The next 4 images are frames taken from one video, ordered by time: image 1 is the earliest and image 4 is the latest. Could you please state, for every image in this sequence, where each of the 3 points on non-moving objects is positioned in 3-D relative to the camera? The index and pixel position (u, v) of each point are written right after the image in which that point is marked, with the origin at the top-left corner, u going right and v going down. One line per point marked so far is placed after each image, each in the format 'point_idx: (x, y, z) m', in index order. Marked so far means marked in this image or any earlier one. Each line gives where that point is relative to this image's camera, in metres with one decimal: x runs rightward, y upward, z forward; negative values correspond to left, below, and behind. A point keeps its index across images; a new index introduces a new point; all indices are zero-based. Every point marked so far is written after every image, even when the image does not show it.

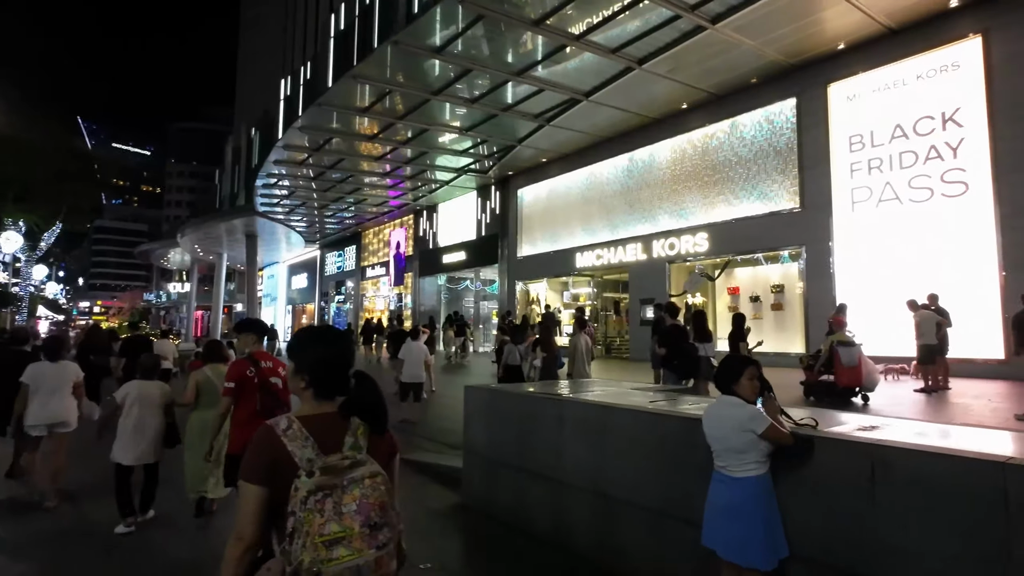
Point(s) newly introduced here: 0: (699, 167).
0: (+6.1, +4.0, +18.2) m
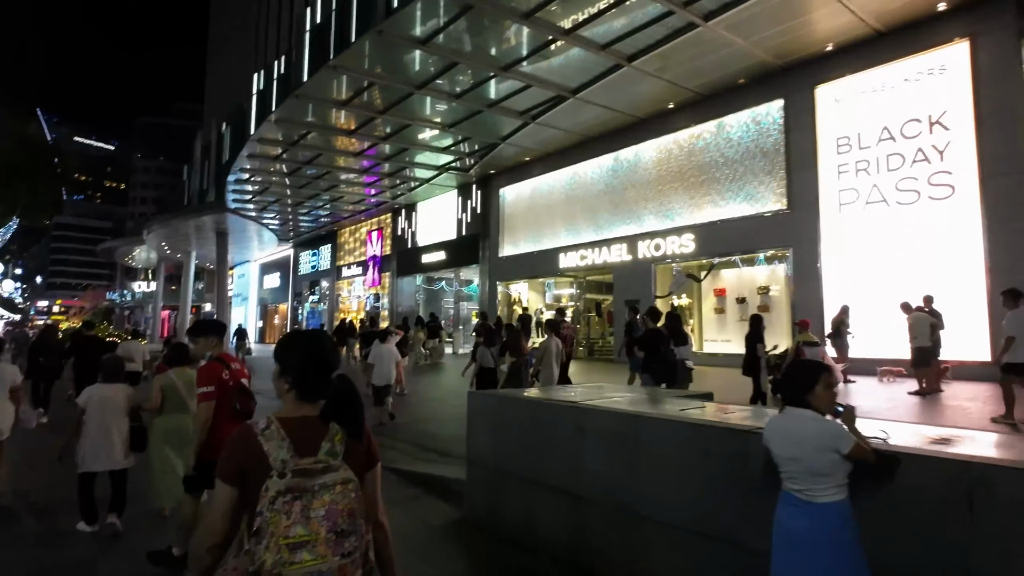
0: (+5.6, +3.9, +18.1) m
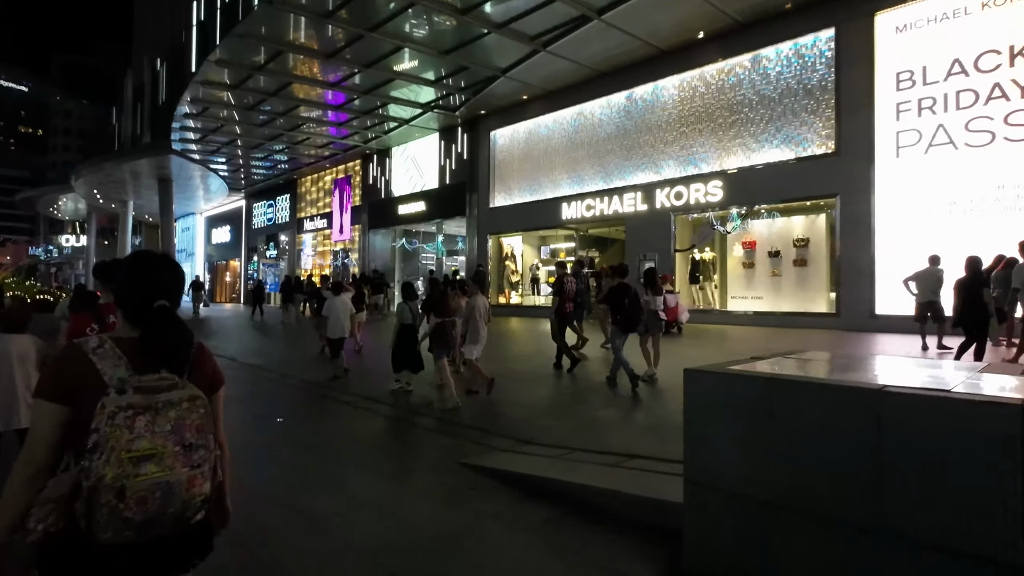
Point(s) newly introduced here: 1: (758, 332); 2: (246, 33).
0: (+5.9, +5.3, +16.3) m
1: (+6.4, -1.2, +14.5) m
2: (-7.8, +7.4, +16.3) m
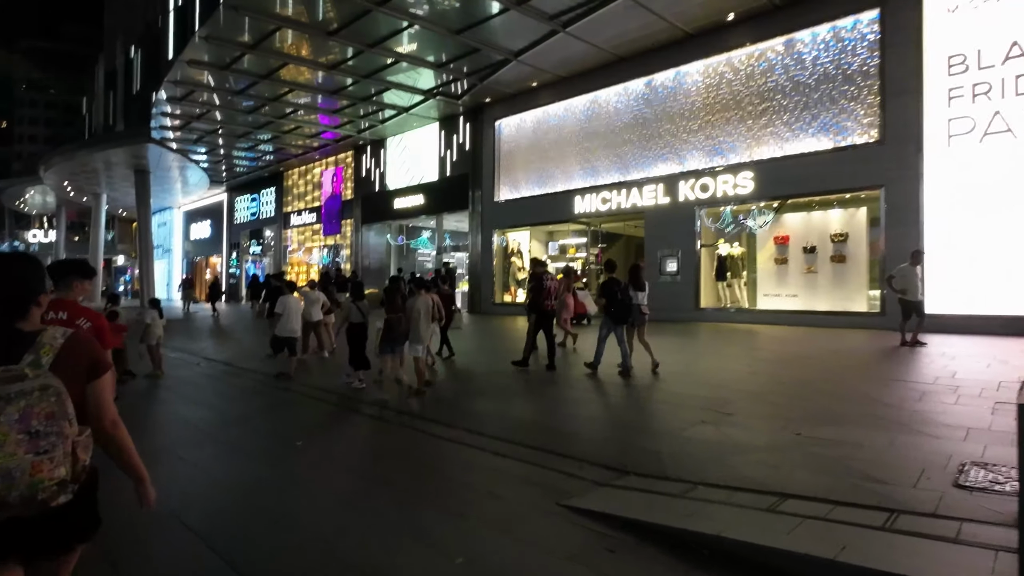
0: (+6.4, +5.4, +15.4) m
1: (+6.9, -1.1, +13.7) m
2: (-7.3, +7.5, +14.9) m
